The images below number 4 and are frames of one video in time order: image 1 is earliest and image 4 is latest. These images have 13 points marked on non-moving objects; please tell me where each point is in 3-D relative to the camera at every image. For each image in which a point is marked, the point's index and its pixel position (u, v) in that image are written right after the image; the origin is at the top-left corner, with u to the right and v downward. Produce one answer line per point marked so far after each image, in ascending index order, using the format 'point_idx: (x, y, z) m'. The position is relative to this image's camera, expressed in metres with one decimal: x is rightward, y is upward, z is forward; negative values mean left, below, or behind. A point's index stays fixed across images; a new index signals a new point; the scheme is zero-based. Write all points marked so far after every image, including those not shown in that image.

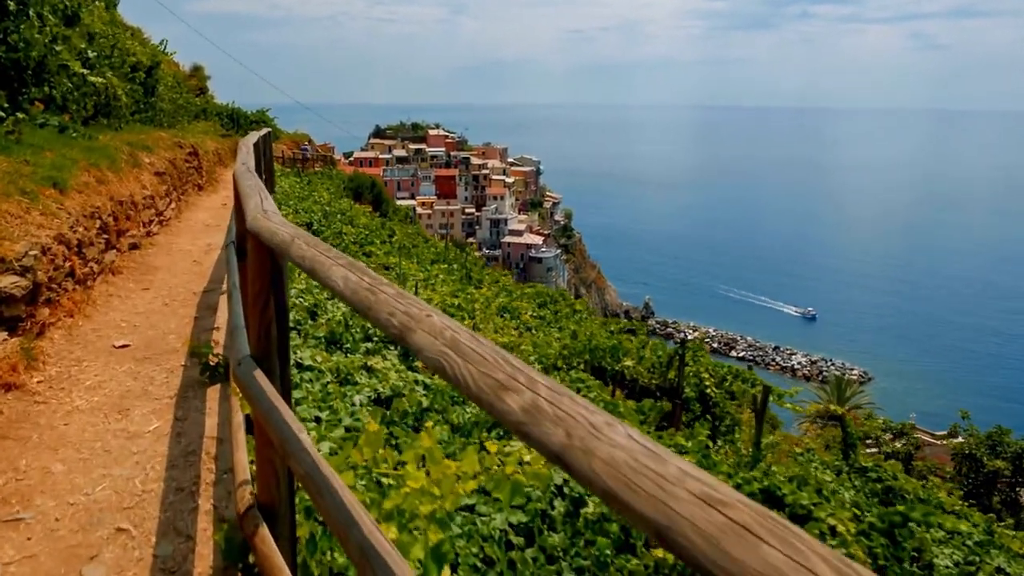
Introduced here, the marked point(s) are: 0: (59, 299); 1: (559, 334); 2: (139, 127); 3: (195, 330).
0: (-3.1, -0.1, +5.6) m
1: (+0.7, -0.8, +13.3) m
2: (-6.1, +2.6, +13.4) m
3: (-2.2, -0.3, +5.7) m
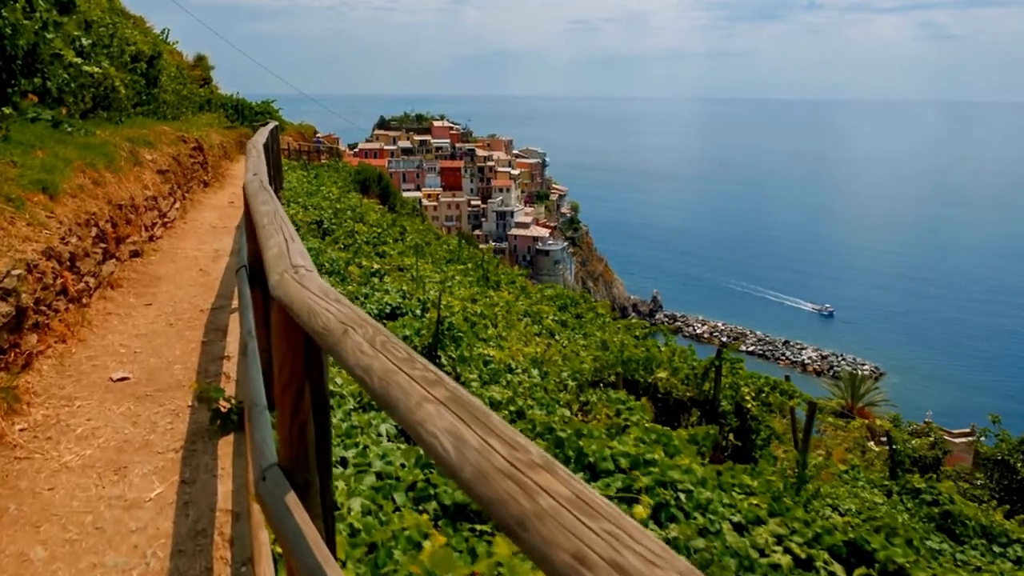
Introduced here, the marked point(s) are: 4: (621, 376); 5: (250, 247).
0: (-2.8, -0.2, +4.9) m
1: (+1.1, -0.8, +12.6) m
2: (-5.7, +2.6, +12.7) m
3: (-1.9, -0.4, +5.0) m
4: (+1.4, -1.1, +10.5) m
5: (-1.2, +0.2, +3.9) m
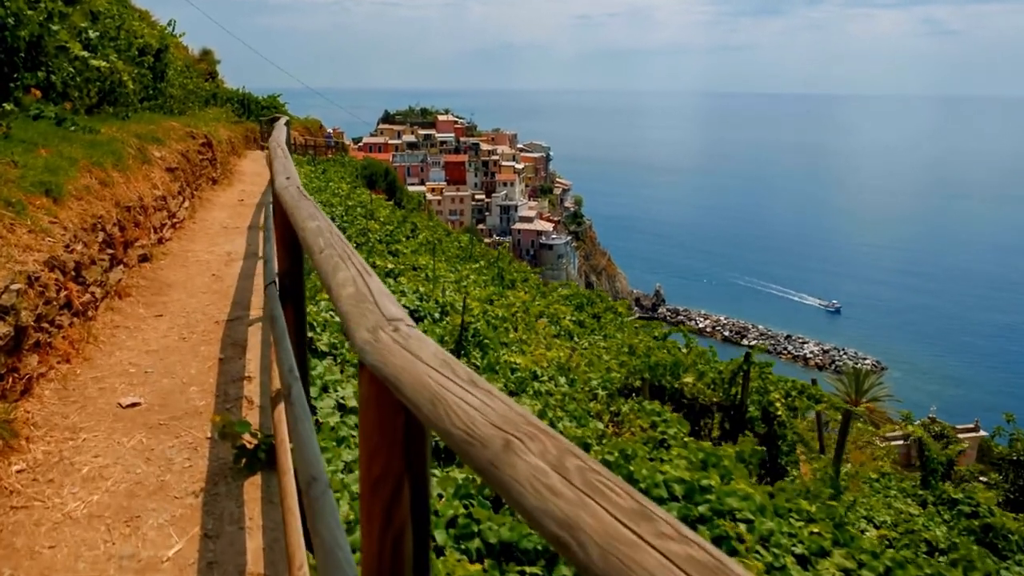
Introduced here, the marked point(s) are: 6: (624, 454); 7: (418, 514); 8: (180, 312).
0: (-2.5, -0.3, +4.5) m
1: (+1.4, -0.9, +12.2) m
2: (-5.4, +2.6, +12.2) m
3: (-1.6, -0.5, +4.6) m
4: (+1.6, -1.1, +10.1) m
5: (-1.0, +0.1, +3.5) m
6: (+0.8, -1.2, +5.9) m
7: (-0.2, -0.4, +1.3) m
8: (-2.4, -0.2, +5.9) m
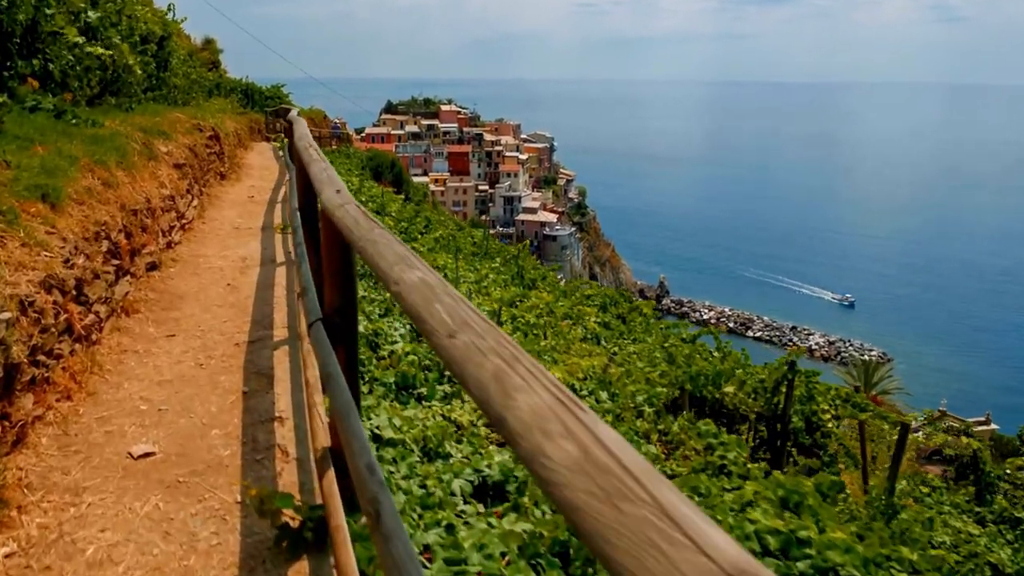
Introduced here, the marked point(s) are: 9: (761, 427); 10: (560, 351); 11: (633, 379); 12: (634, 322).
0: (-2.2, -0.4, +3.8) m
1: (+1.8, -0.9, +11.5) m
2: (-5.0, +2.5, +11.5) m
3: (-1.2, -0.6, +3.9) m
4: (+2.0, -1.2, +9.4) m
5: (-0.6, 0.0, +2.8) m
6: (+1.2, -1.3, +5.2) m
7: (+0.2, -0.5, +0.6) m
8: (-2.0, -0.3, +5.2) m
9: (+3.3, -1.8, +10.7) m
10: (+0.6, -0.7, +9.9) m
11: (+1.4, -1.0, +9.4) m
12: (+2.2, -0.6, +14.6) m
